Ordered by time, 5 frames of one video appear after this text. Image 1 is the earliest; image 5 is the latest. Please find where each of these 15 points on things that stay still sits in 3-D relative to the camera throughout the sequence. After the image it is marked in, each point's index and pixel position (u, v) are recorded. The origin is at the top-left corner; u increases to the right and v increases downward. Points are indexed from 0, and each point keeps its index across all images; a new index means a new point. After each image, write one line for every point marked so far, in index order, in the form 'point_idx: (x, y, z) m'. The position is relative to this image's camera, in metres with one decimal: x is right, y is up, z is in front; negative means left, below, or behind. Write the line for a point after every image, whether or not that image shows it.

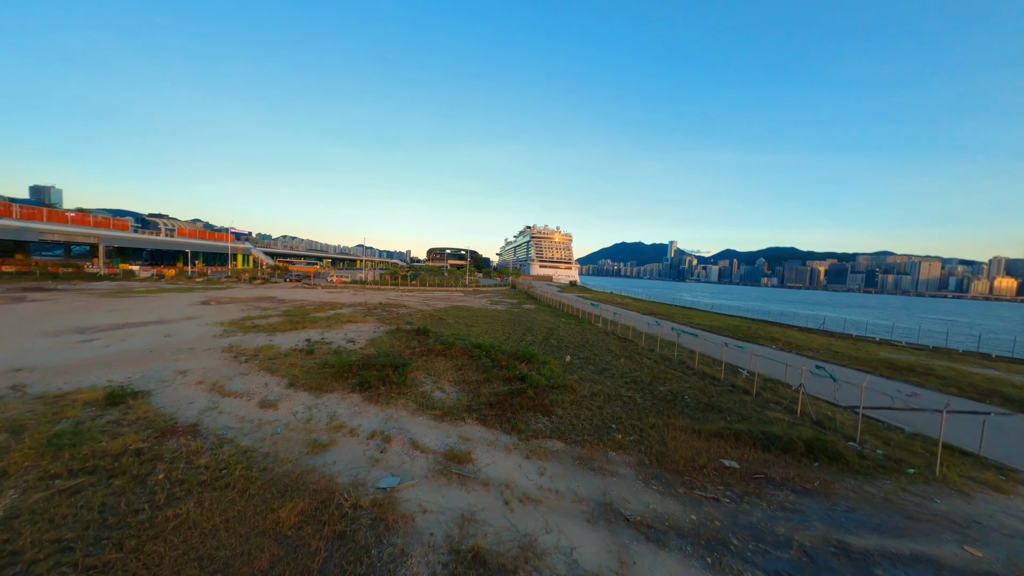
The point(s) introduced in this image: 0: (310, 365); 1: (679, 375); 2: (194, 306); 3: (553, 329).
0: (-5.9, -2.3, +9.2) m
1: (+5.6, -2.9, +10.6) m
2: (-19.2, -1.1, +19.1) m
3: (+2.4, -2.4, +18.2) m
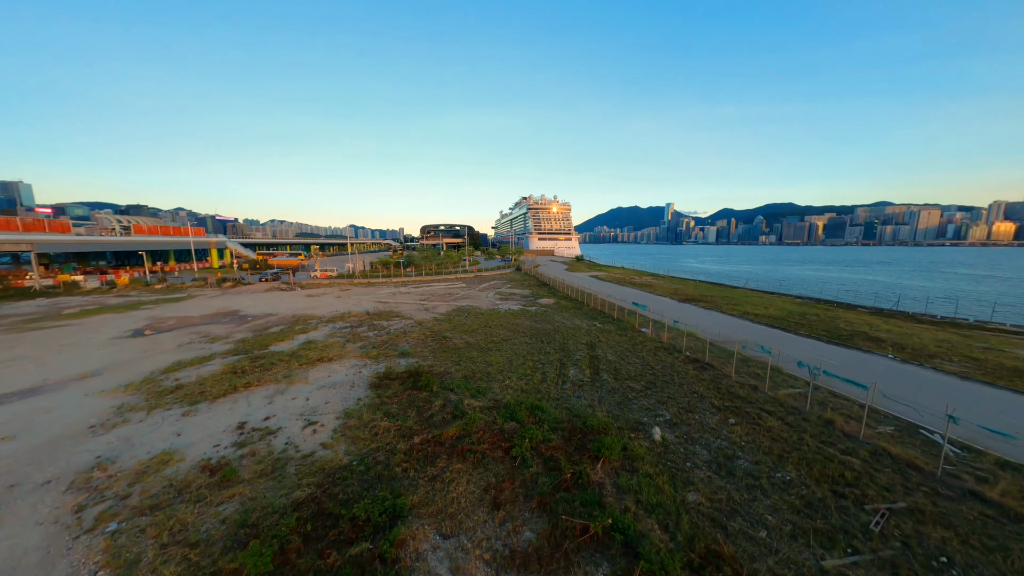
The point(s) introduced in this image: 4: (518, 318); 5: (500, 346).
0: (-4.6, -3.7, +4.8) m
1: (+6.9, -3.6, +6.3) m
2: (-18.0, -2.5, +14.4) m
3: (+3.6, -2.6, +13.8) m
4: (+0.4, -1.9, +19.2) m
5: (-0.5, -2.6, +13.9) m
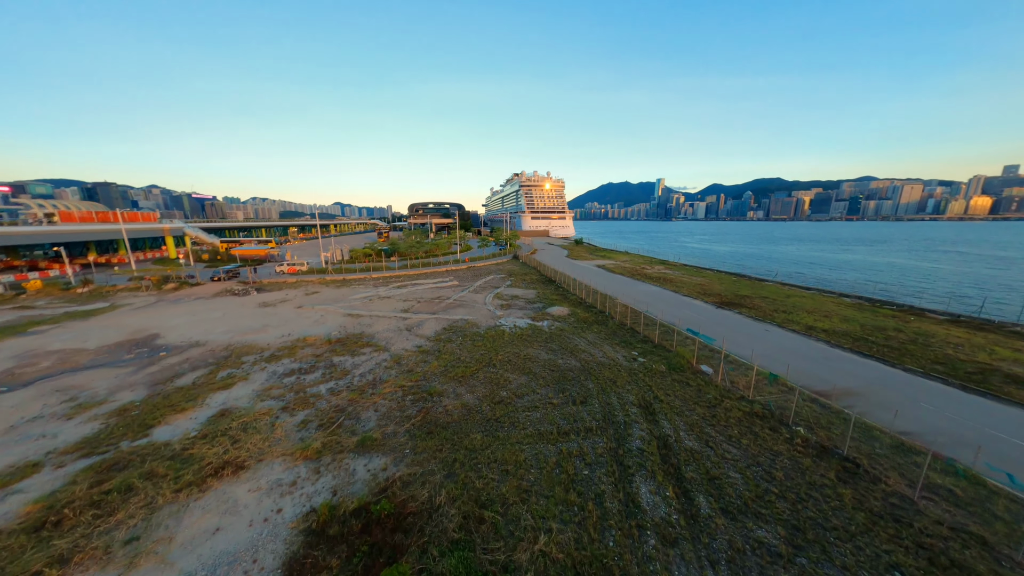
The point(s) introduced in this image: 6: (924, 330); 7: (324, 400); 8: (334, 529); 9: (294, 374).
0: (-3.7, -5.6, +0.1) m
1: (+7.7, -5.2, +1.9) m
2: (-17.4, -3.8, +9.3) m
3: (+4.2, -3.8, +9.3) m
4: (+0.8, -2.7, +14.5) m
5: (+0.1, -3.8, +9.3) m
6: (+22.6, -2.3, +17.4) m
7: (-6.0, -3.5, +10.1) m
8: (-3.2, -4.3, +5.8) m
9: (-8.2, -3.2, +11.9) m
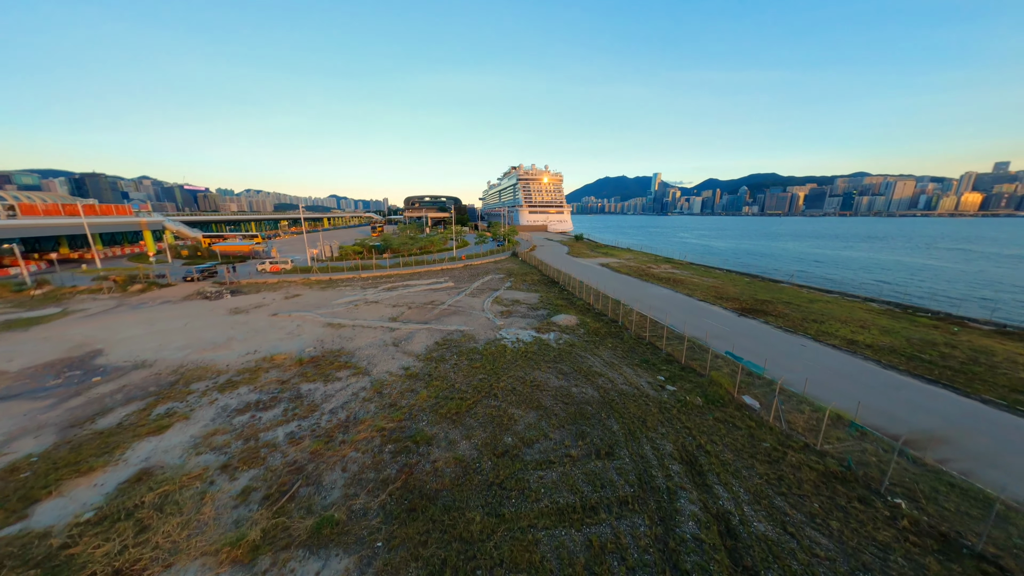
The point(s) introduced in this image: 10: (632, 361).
0: (-3.4, -6.3, -2.0) m
1: (+8.0, -5.9, -0.1) m
2: (-17.2, -4.4, +7.0) m
3: (+4.4, -4.3, +7.2) m
4: (+1.0, -3.2, +12.3) m
5: (+0.3, -4.4, +7.1) m
6: (+22.7, -2.8, +15.4) m
7: (-5.8, -4.1, +7.9) m
8: (-3.0, -4.9, +3.6) m
9: (-8.0, -3.7, +9.7) m
10: (+4.9, -3.0, +13.1) m
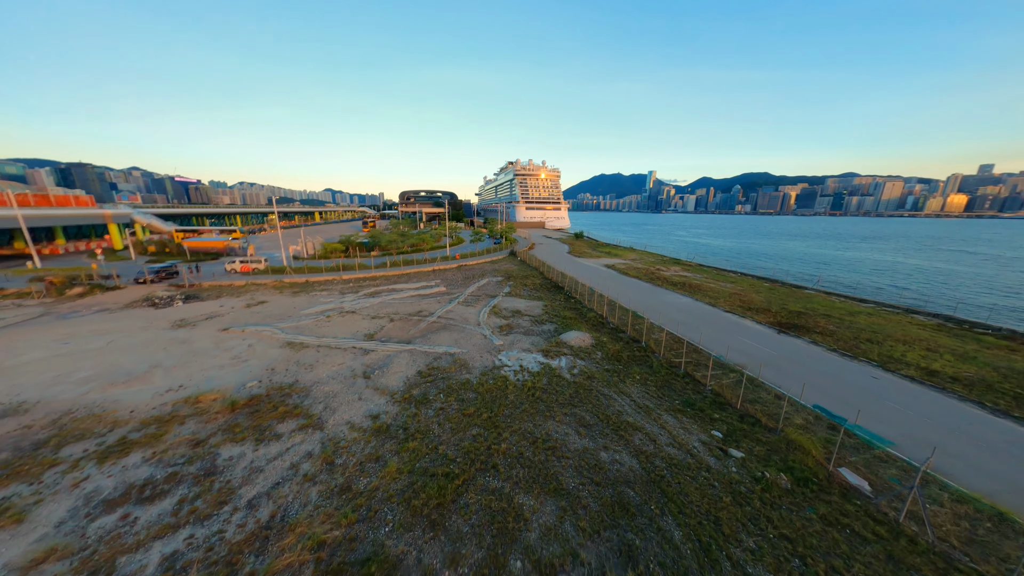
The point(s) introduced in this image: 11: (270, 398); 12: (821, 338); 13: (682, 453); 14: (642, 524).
0: (-3.1, -7.1, -5.1) m
1: (+8.3, -6.8, -3.1) m
2: (-17.0, -4.9, +3.7) m
3: (+4.6, -5.1, +4.2) m
4: (+1.1, -3.8, +9.3) m
5: (+0.5, -5.1, +4.1) m
6: (+22.8, -3.6, +12.6) m
7: (-5.6, -4.7, +4.7) m
8: (-2.7, -5.7, +0.5) m
9: (-7.9, -4.3, +6.5) m
10: (+5.1, -3.7, +10.0) m
11: (-7.7, -3.4, +10.2) m
12: (+15.9, -2.6, +16.3) m
13: (+4.3, -4.2, +8.1) m
14: (+2.5, -4.6, +6.3) m
